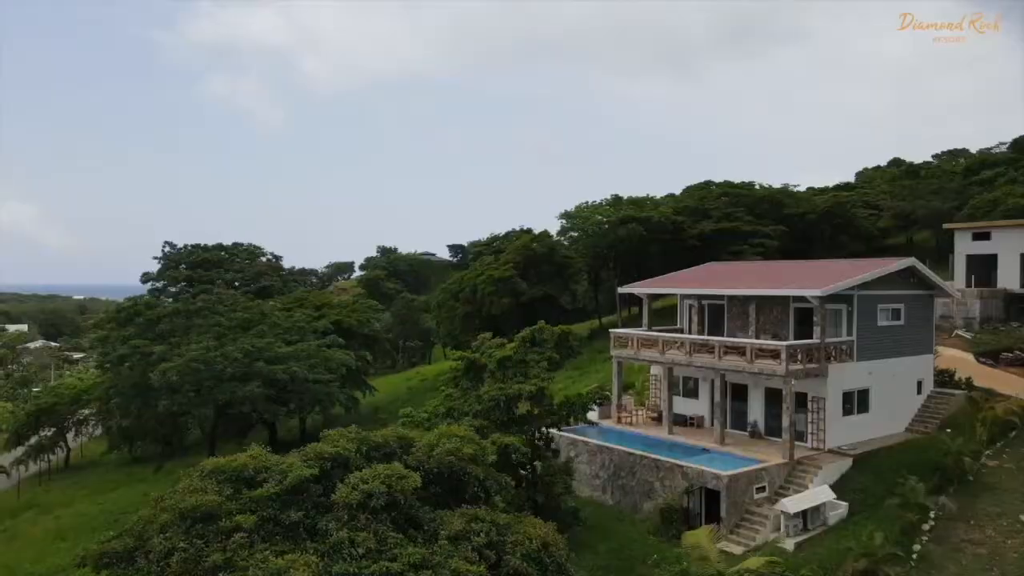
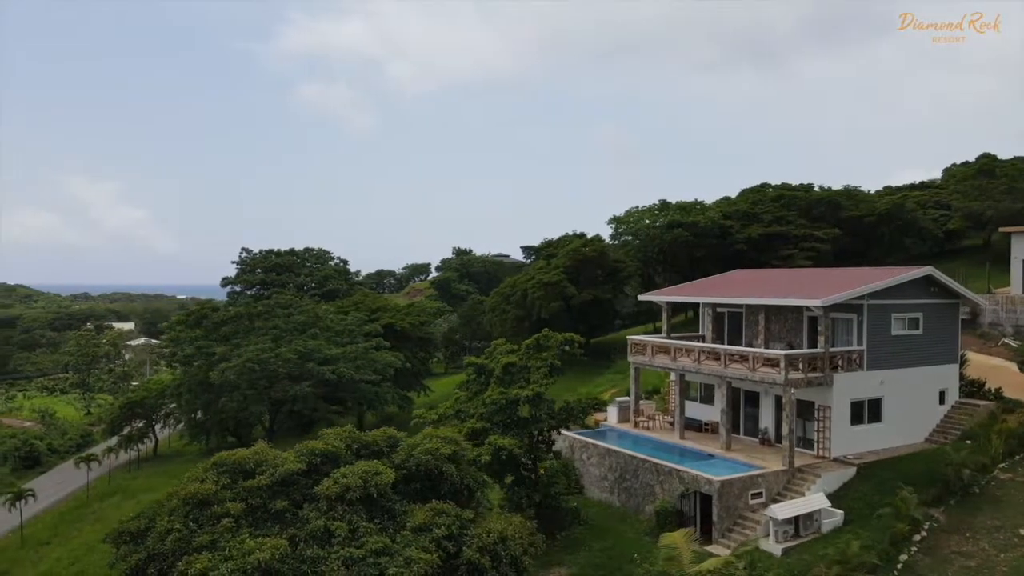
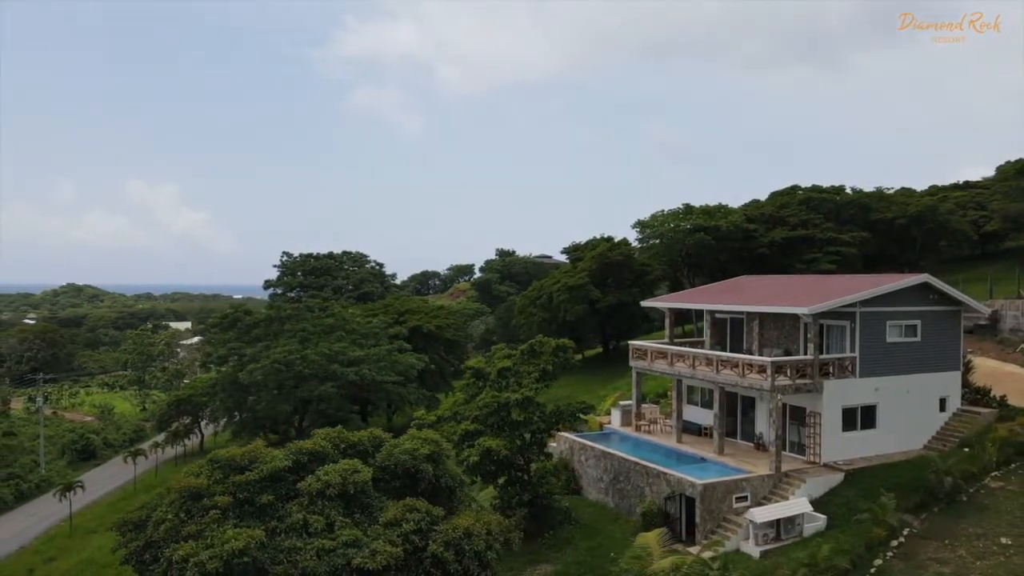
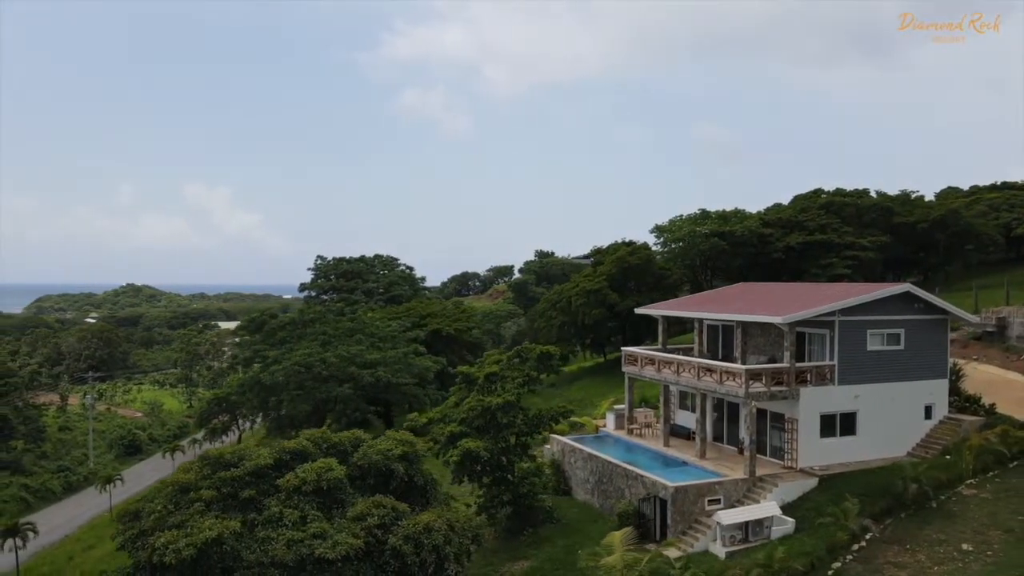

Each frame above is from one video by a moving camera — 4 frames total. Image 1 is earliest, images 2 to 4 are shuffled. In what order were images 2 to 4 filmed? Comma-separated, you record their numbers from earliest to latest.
2, 3, 4
